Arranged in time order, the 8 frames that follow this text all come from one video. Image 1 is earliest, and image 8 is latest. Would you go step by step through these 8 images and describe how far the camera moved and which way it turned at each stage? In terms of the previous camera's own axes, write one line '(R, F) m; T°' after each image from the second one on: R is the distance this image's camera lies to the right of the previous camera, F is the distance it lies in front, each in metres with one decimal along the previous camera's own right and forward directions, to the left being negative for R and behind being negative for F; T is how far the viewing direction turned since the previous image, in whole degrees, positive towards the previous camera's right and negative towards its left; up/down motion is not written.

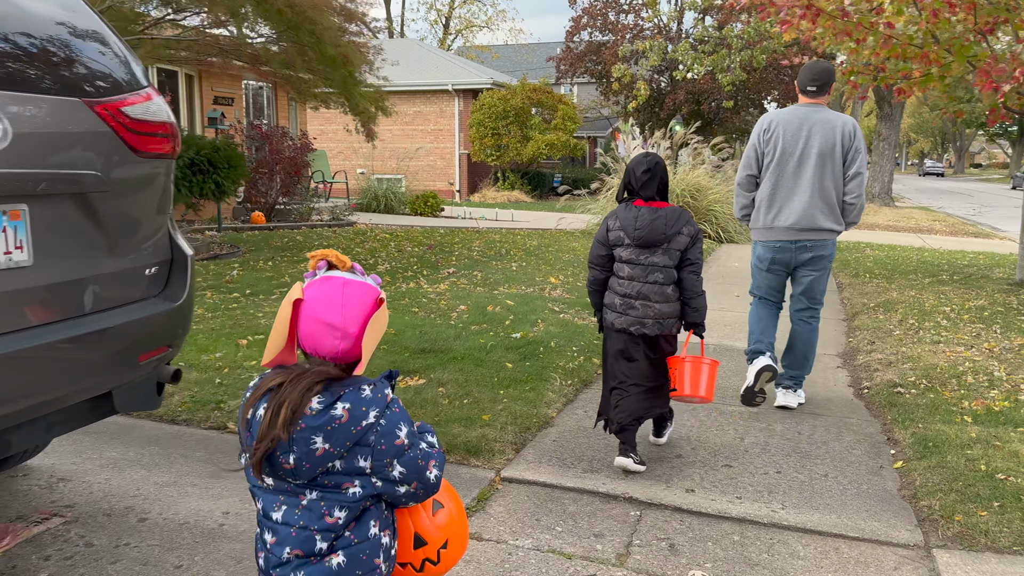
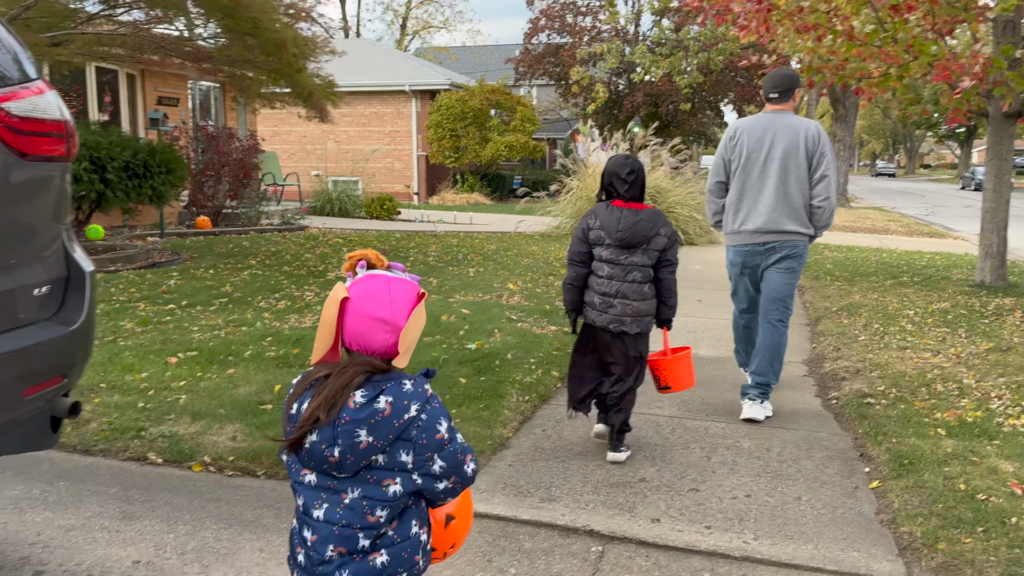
(+0.1, +0.3) m; +3°
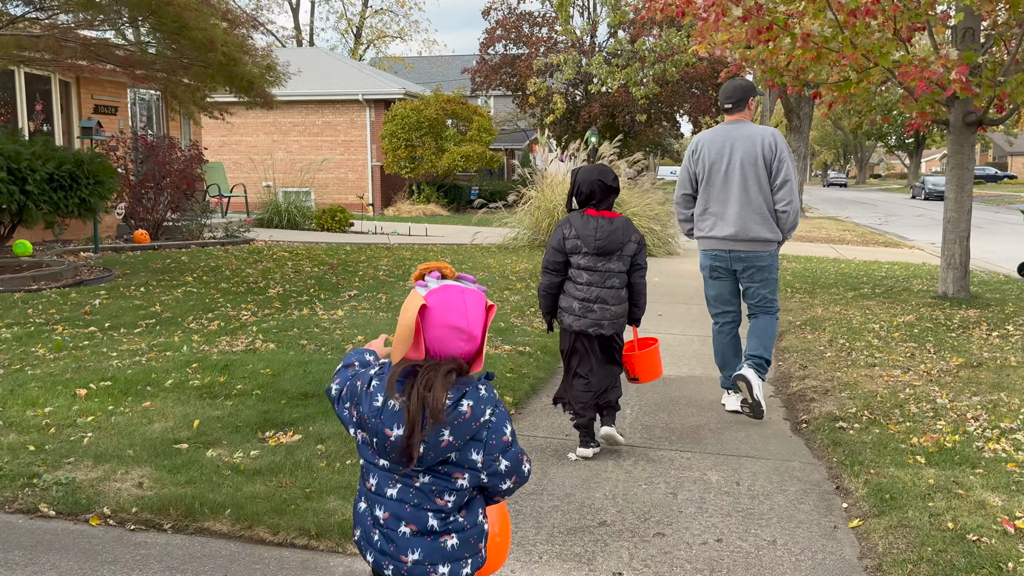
(+0.1, +0.4) m; +3°
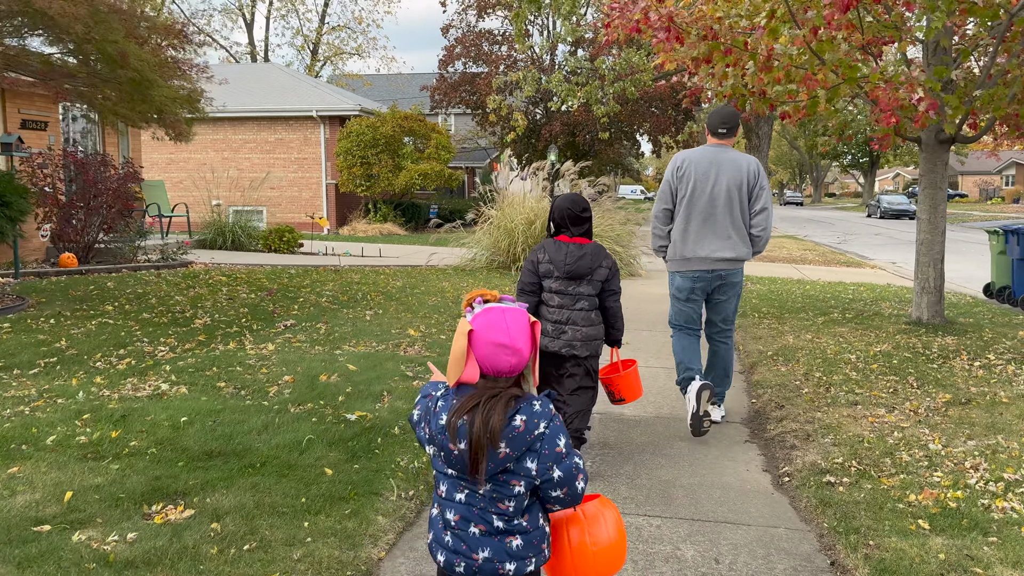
(+0.1, +0.5) m; +3°
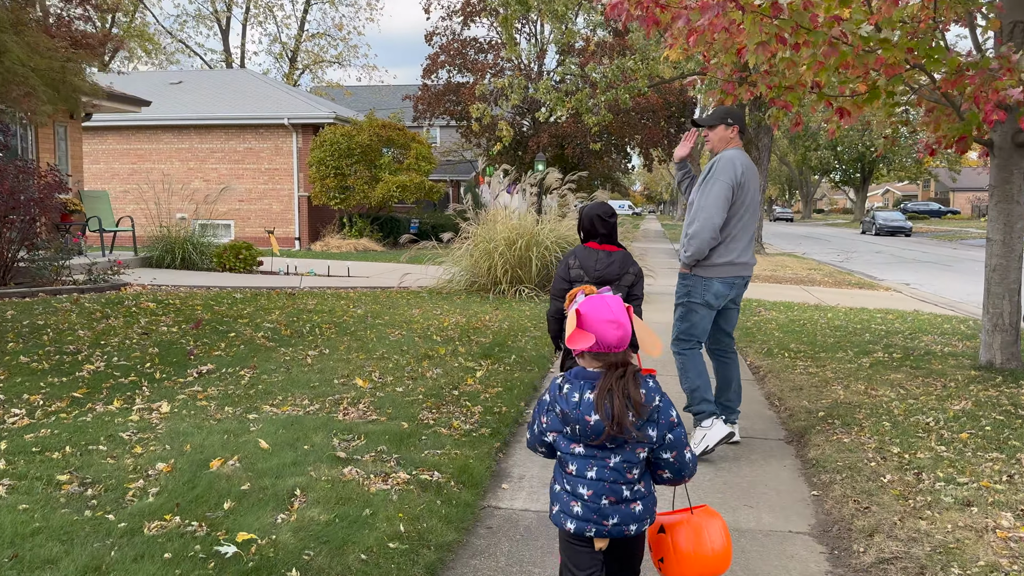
(+0.1, +1.4) m; +1°
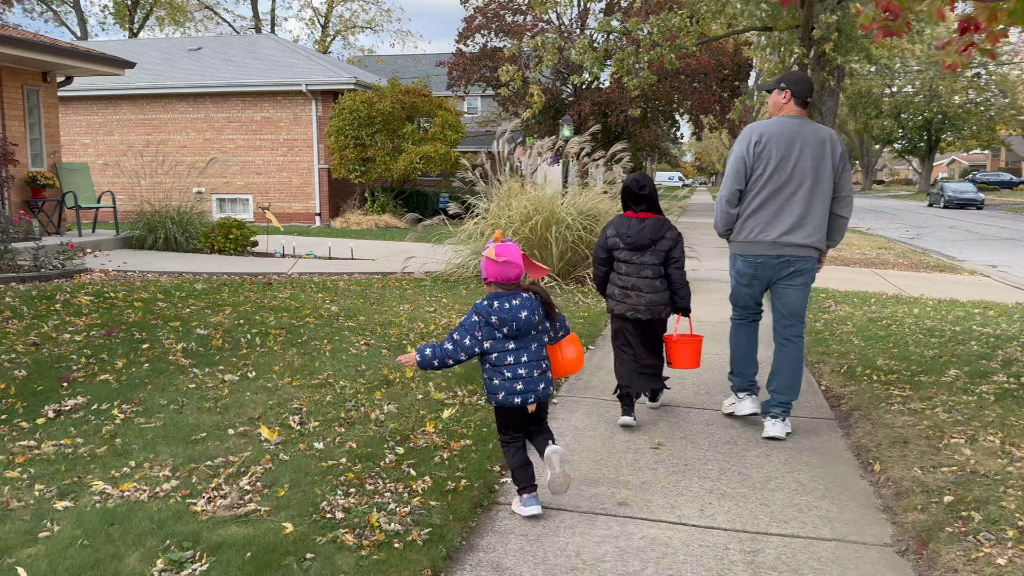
(+0.3, +1.6) m; -3°
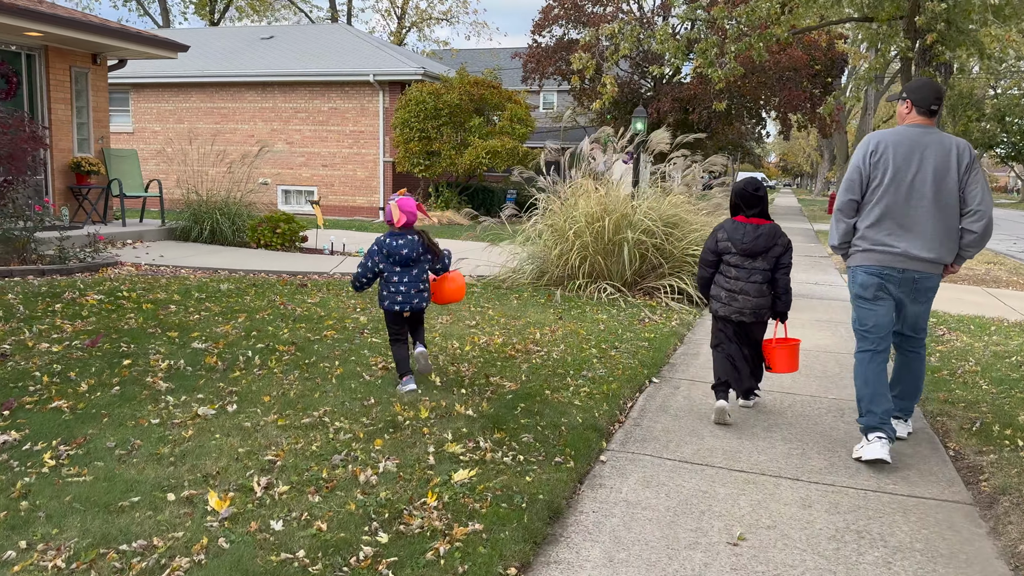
(+0.1, +0.9) m; -5°
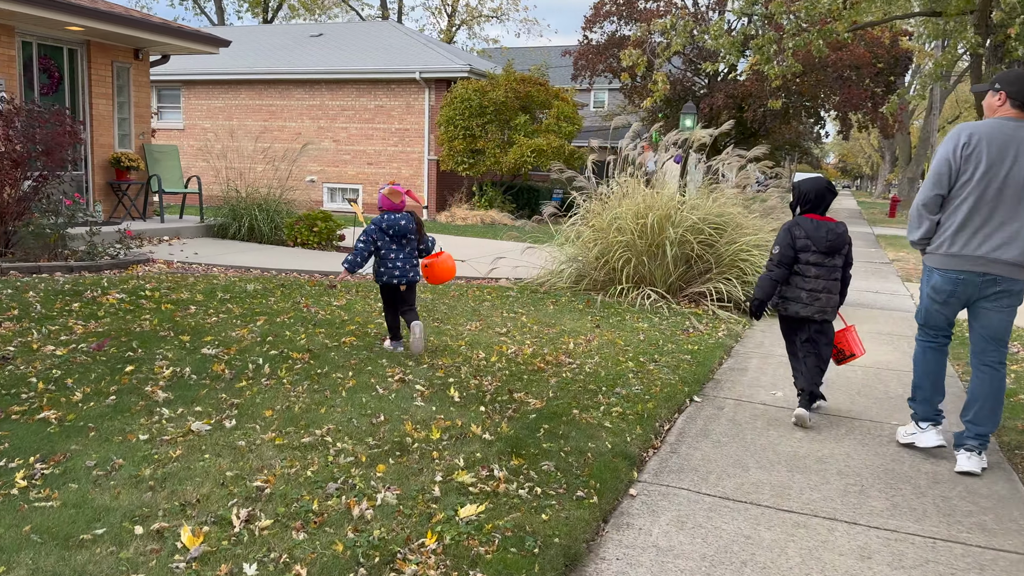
(+0.1, +0.4) m; -4°
